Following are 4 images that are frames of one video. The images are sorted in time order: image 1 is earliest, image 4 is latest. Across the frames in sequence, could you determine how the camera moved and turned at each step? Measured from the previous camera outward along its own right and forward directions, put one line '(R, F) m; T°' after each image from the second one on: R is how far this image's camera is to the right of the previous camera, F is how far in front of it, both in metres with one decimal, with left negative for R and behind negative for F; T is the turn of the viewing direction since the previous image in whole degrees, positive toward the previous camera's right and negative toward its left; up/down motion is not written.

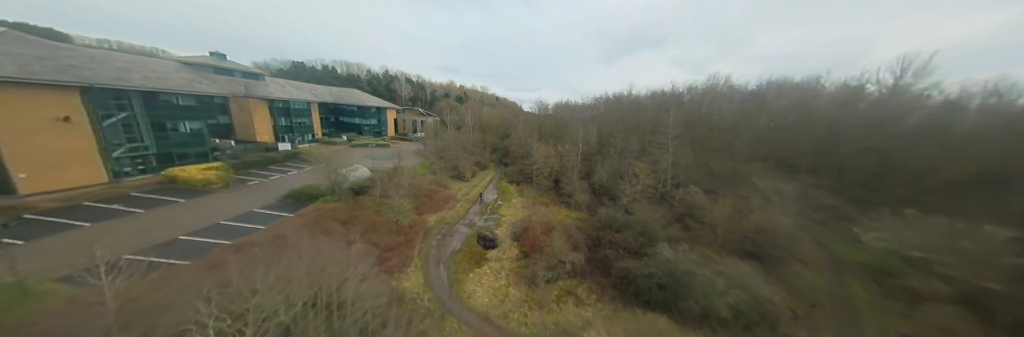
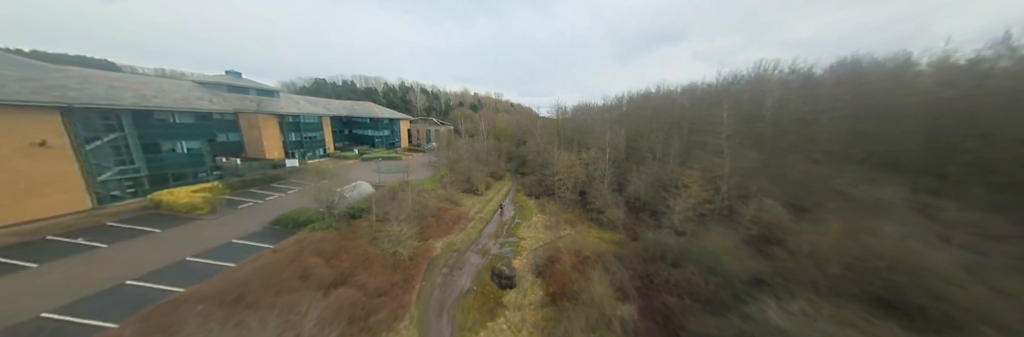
(-0.2, +3.1) m; -4°
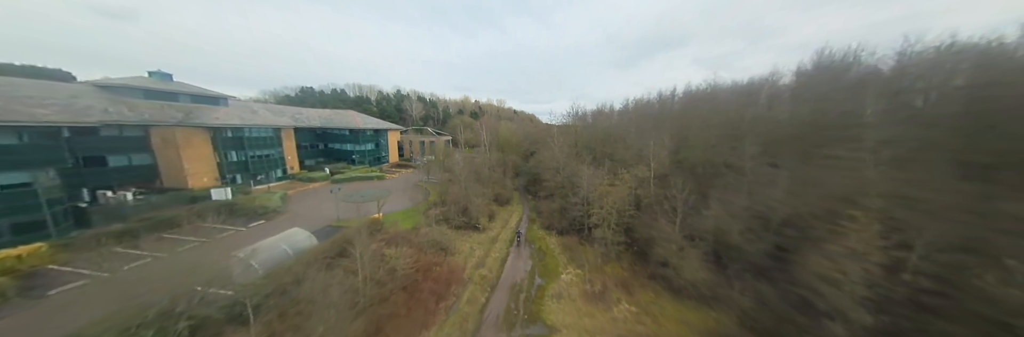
(-0.8, +6.9) m; -1°
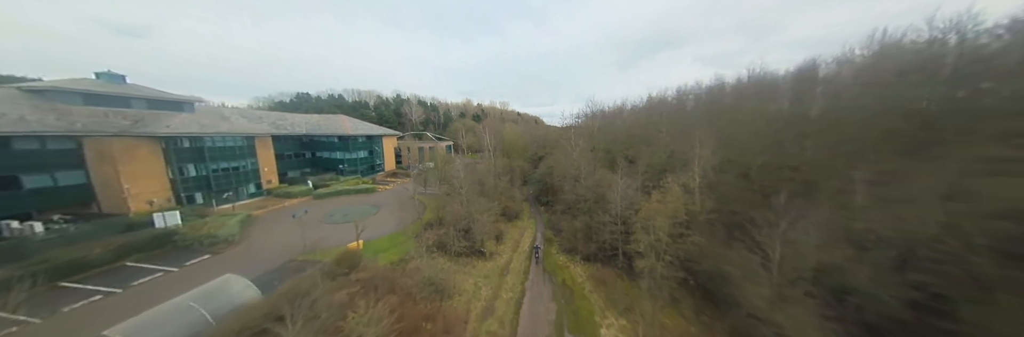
(-0.6, +3.7) m; -1°
